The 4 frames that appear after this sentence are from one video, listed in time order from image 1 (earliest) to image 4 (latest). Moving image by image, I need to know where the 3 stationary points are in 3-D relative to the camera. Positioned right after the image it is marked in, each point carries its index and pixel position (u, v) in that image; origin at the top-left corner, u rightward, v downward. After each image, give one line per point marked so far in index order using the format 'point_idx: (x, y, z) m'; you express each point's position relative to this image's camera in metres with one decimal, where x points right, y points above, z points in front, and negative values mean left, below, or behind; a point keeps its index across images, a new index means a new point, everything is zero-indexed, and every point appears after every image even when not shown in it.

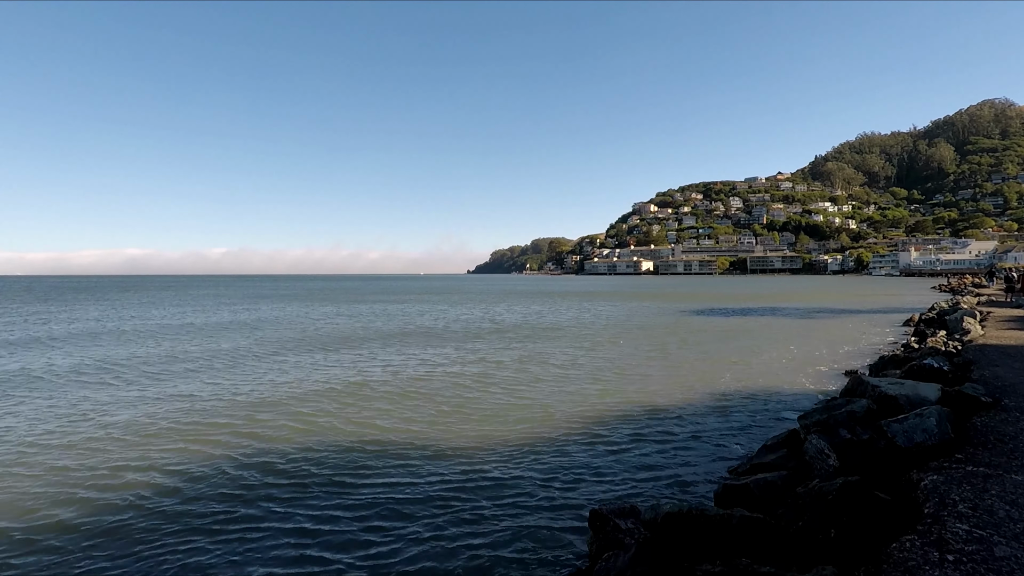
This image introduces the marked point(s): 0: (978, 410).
0: (+9.2, -2.4, +11.0) m
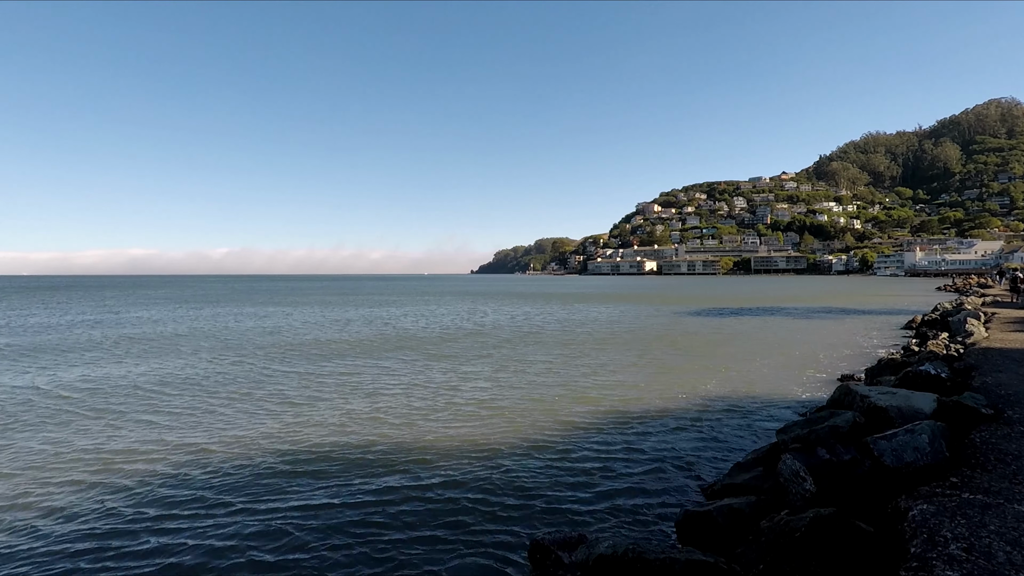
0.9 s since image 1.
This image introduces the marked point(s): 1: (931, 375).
0: (+8.3, -2.4, +9.9) m
1: (+9.7, -2.0, +12.8) m
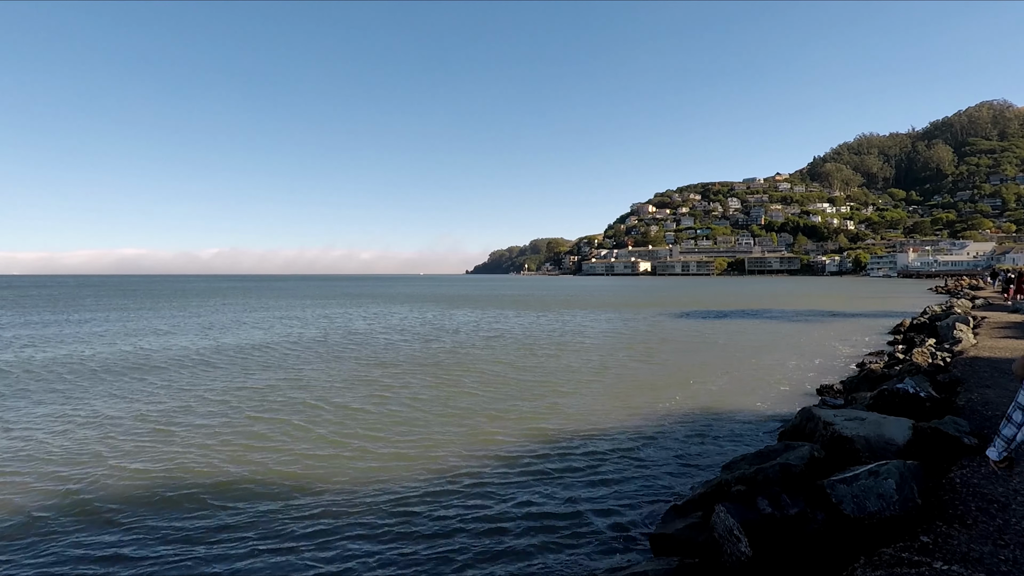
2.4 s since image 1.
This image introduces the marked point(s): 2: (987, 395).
0: (+6.7, -2.6, +8.4) m
1: (+8.1, -2.2, +11.4) m
2: (+10.9, -2.5, +12.7) m
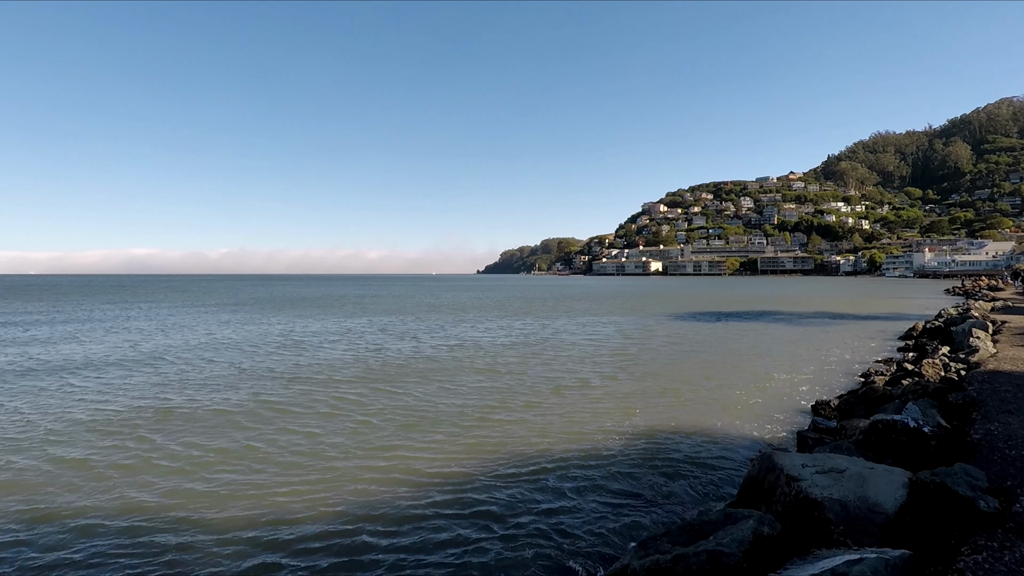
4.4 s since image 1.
0: (+4.9, -2.7, +6.0) m
1: (+6.4, -2.3, +8.9) m
2: (+9.2, -2.6, +10.2) m
